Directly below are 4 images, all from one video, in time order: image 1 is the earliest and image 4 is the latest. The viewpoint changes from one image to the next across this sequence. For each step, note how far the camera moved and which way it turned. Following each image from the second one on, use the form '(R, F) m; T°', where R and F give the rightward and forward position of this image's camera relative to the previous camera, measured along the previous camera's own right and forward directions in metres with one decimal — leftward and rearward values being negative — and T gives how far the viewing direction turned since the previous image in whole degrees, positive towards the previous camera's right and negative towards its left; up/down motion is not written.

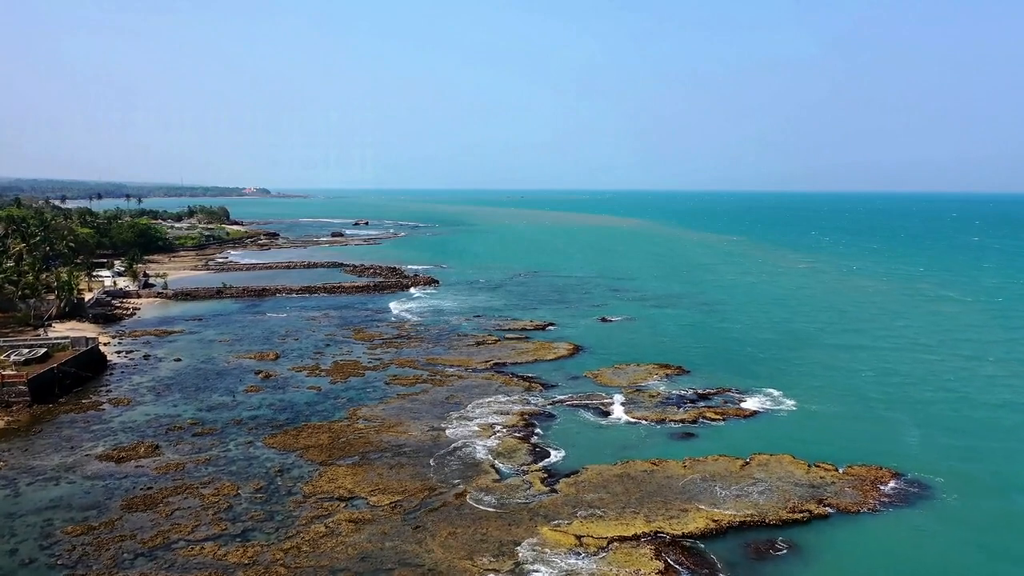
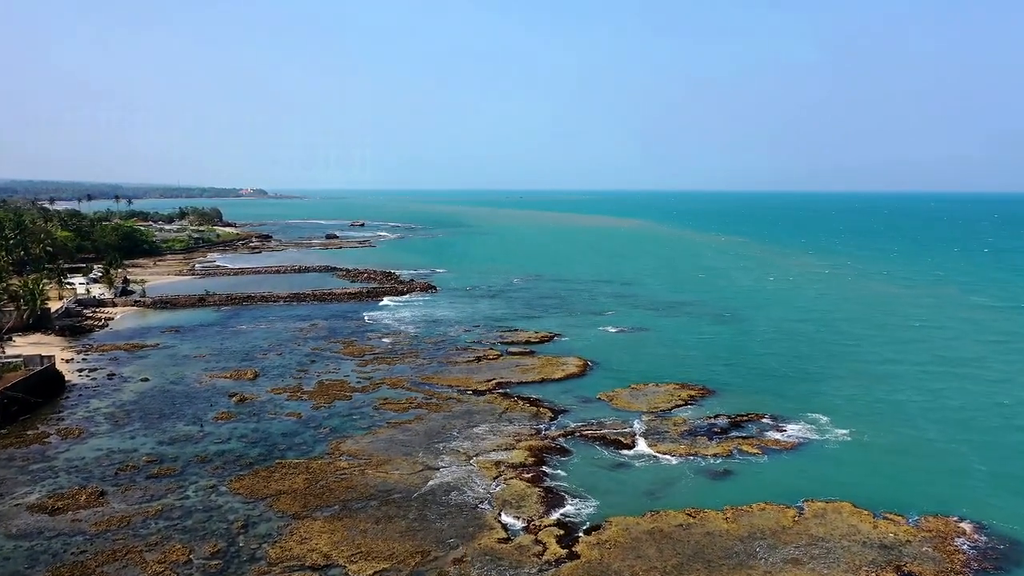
(-0.3, +4.2) m; 0°
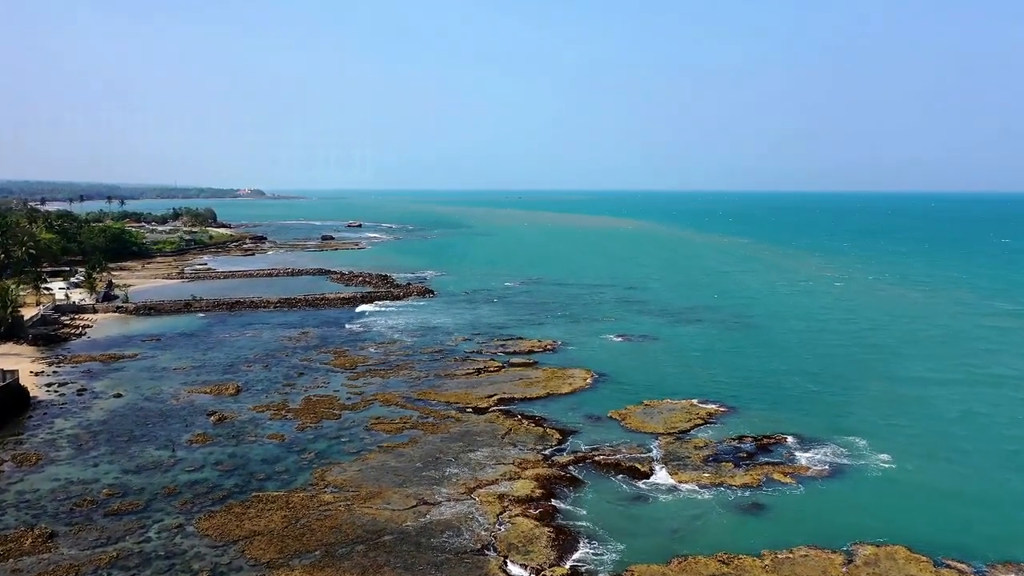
(-0.2, +2.9) m; 0°
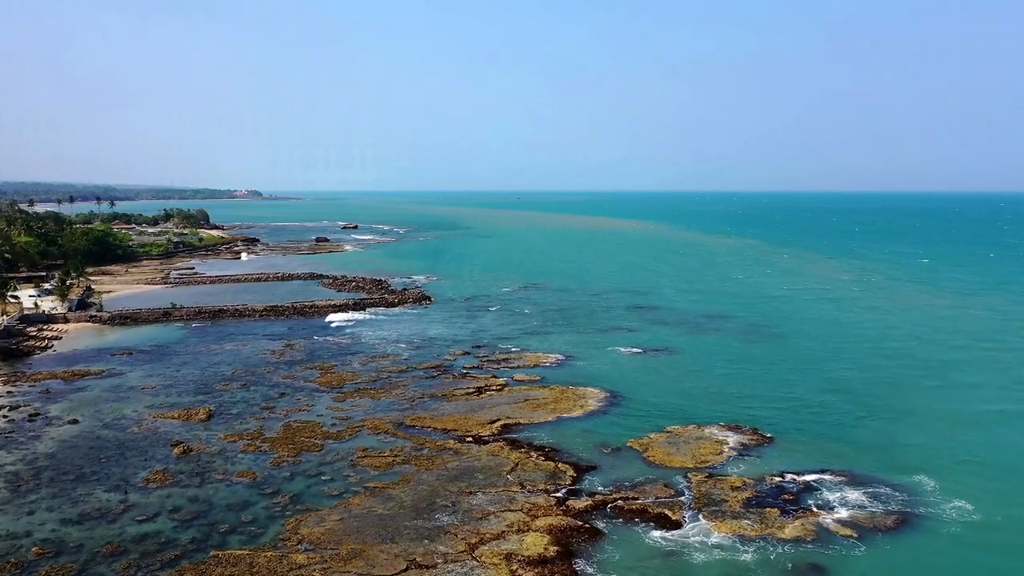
(-0.3, +3.9) m; 0°
